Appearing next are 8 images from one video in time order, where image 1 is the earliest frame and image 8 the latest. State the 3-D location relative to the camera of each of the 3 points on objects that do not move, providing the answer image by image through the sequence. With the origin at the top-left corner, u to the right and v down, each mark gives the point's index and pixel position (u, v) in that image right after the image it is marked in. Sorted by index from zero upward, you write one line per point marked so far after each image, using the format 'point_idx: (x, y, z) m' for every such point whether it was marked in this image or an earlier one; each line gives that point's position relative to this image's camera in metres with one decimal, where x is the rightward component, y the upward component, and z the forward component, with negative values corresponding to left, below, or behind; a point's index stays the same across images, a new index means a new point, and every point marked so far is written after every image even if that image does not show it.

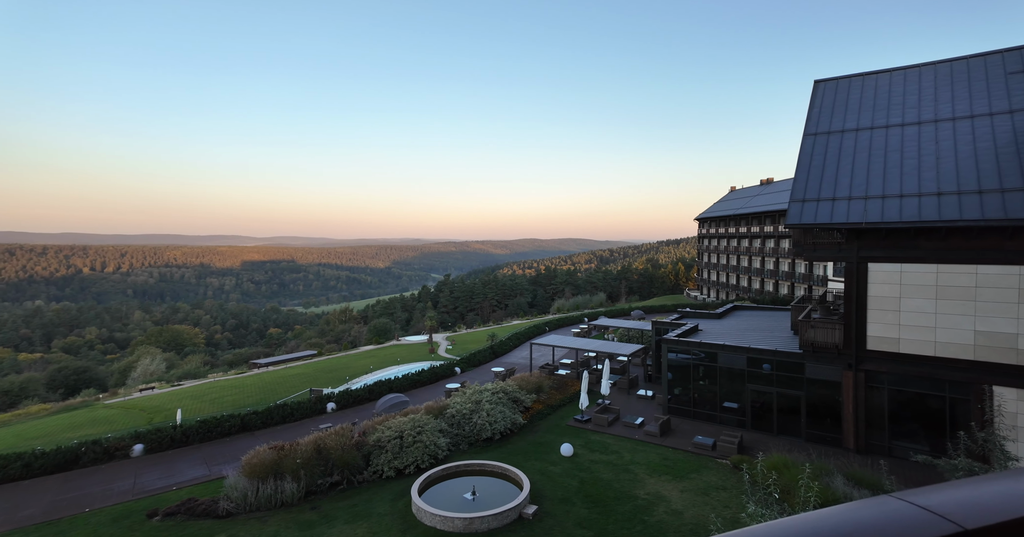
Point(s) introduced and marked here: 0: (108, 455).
0: (-14.7, -6.8, +18.0) m
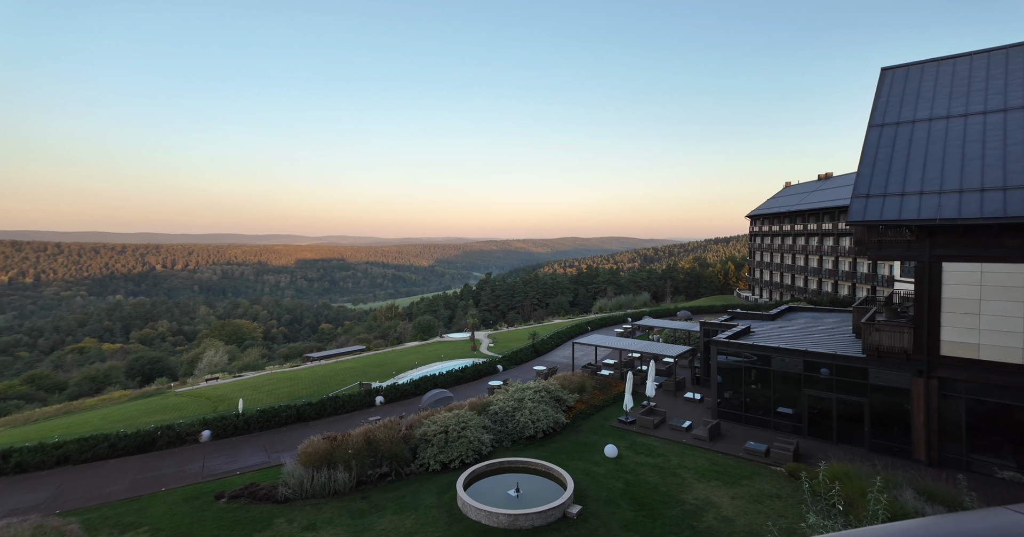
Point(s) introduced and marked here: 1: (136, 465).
0: (-12.9, -6.6, +19.3) m
1: (-13.4, -7.0, +17.8) m
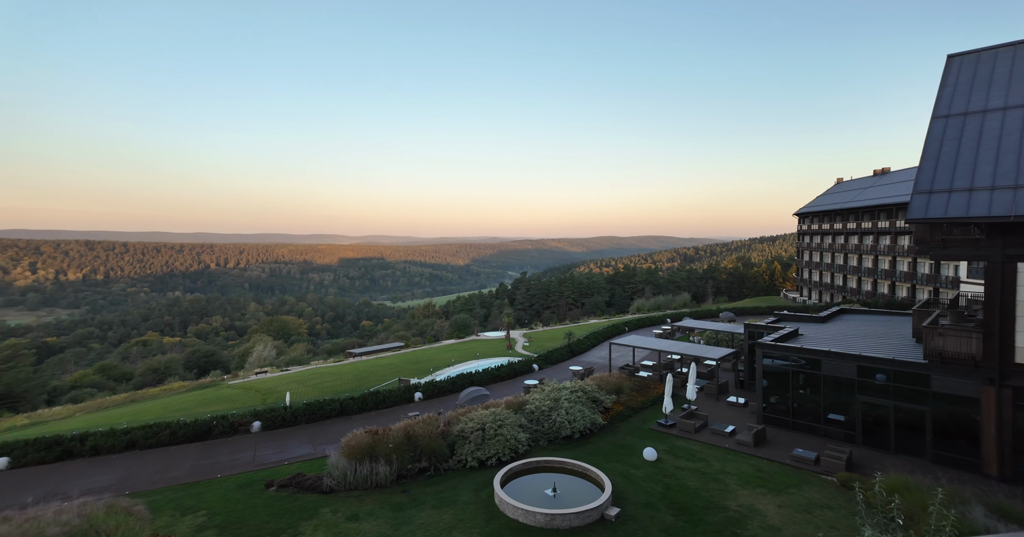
0: (-11.4, -6.5, +20.3) m
1: (-12.0, -6.9, +18.8) m
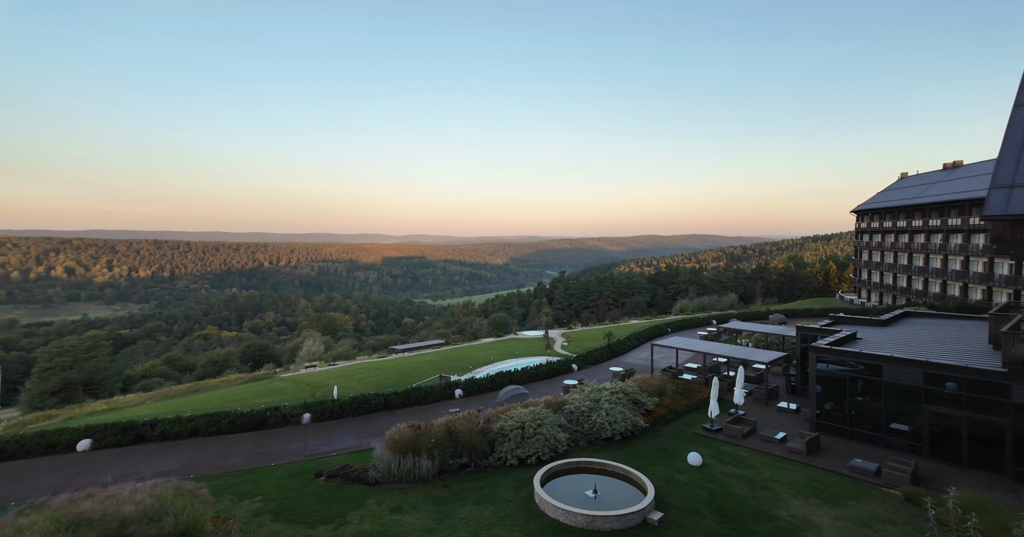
0: (-9.6, -6.4, +21.1) m
1: (-10.3, -6.8, +19.7) m
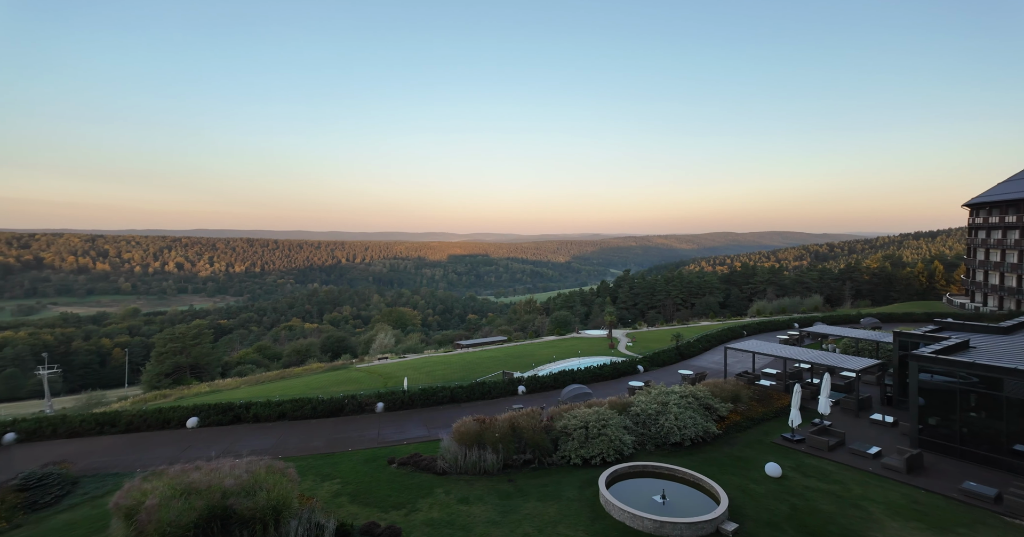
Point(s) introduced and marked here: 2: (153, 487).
0: (-6.6, -6.1, +22.0) m
1: (-7.5, -6.5, +20.7) m
2: (-8.7, -5.3, +12.3) m
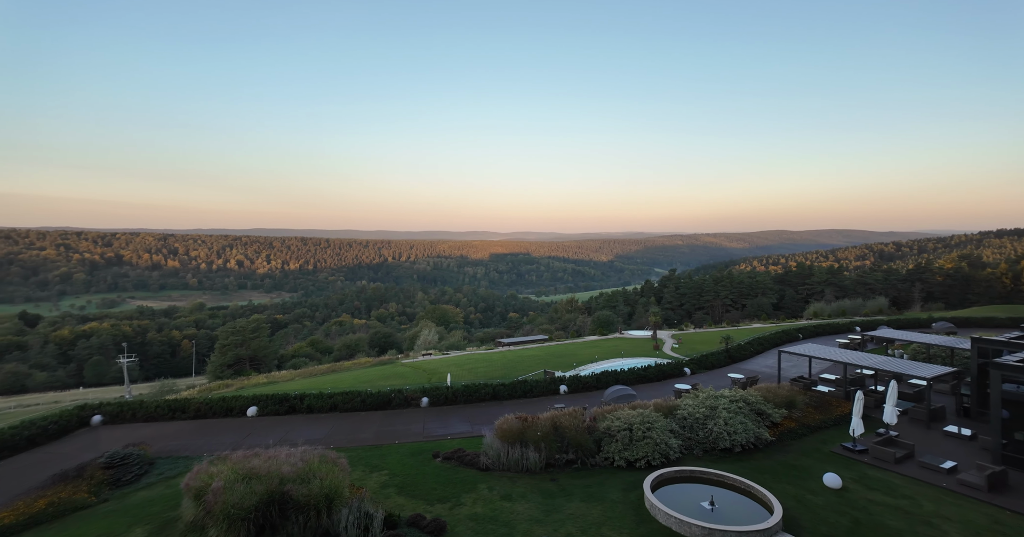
0: (-4.5, -5.9, +22.2) m
1: (-5.5, -6.3, +21.0) m
2: (-7.5, -5.1, +12.8) m
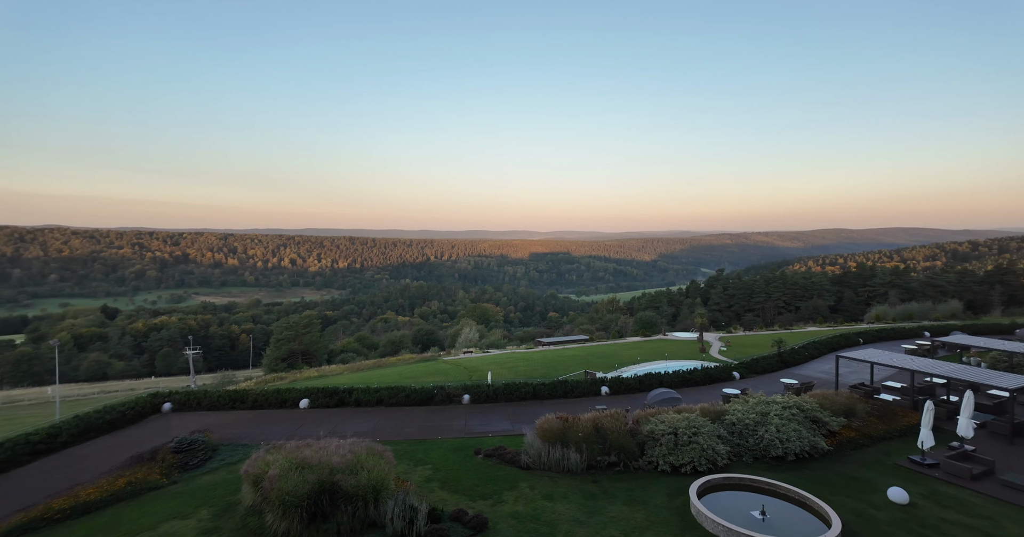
0: (-2.6, -5.7, +22.1) m
1: (-3.7, -6.1, +21.0) m
2: (-6.3, -4.9, +12.9) m
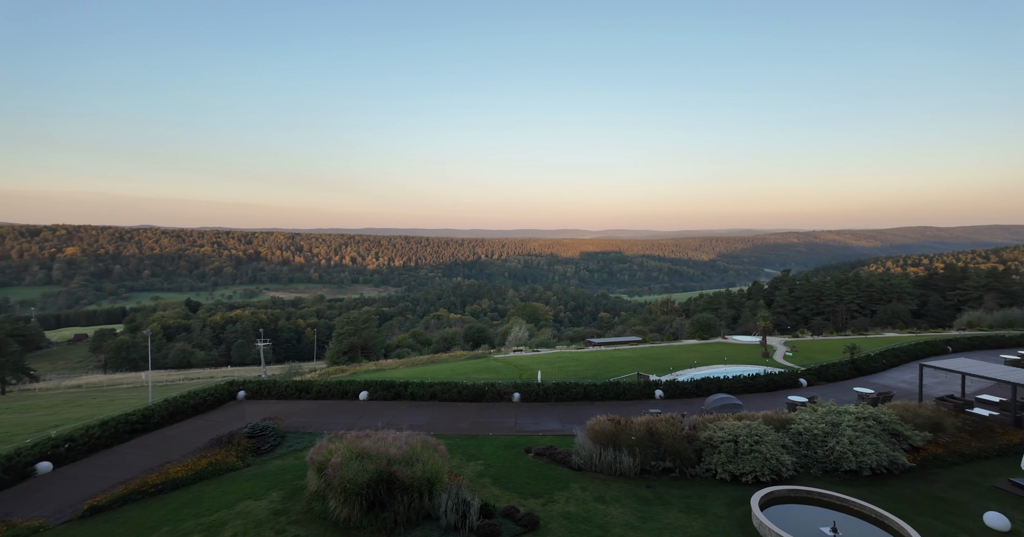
0: (+0.1, -5.6, +21.8) m
1: (-1.1, -5.9, +20.9) m
2: (-4.6, -4.8, +13.1) m
